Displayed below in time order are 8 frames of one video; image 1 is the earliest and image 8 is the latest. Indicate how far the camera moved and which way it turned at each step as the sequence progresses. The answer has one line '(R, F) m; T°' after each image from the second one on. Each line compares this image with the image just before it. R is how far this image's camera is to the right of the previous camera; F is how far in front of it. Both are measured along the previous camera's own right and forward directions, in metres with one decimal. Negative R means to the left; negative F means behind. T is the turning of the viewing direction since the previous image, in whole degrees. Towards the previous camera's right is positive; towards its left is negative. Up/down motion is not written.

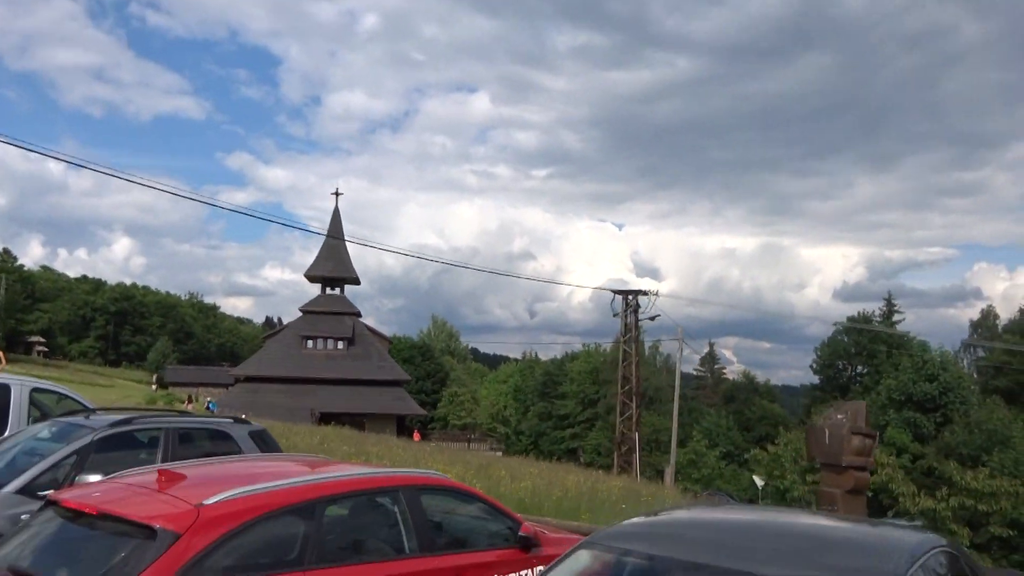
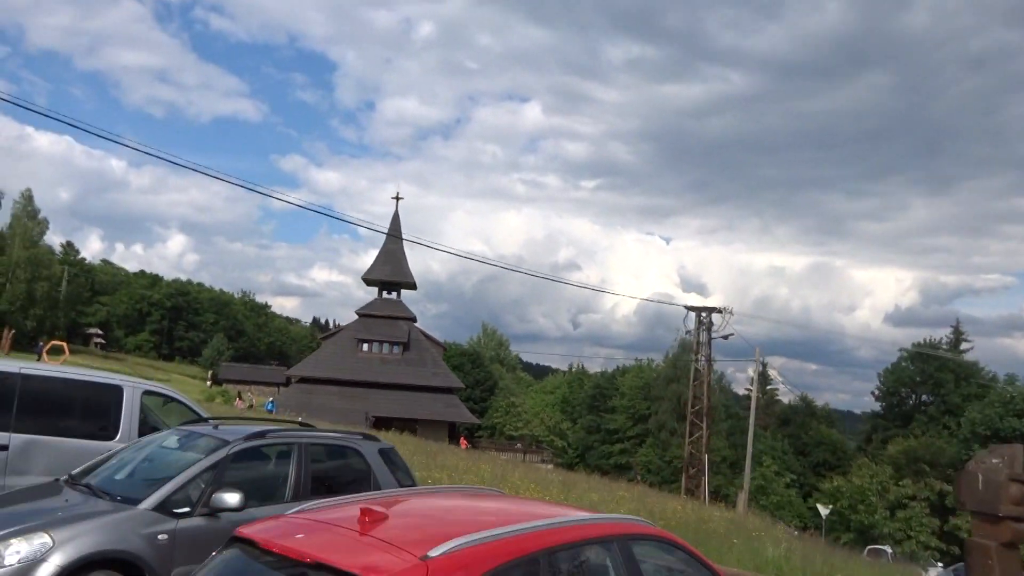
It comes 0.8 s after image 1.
(-1.3, +0.7) m; -3°
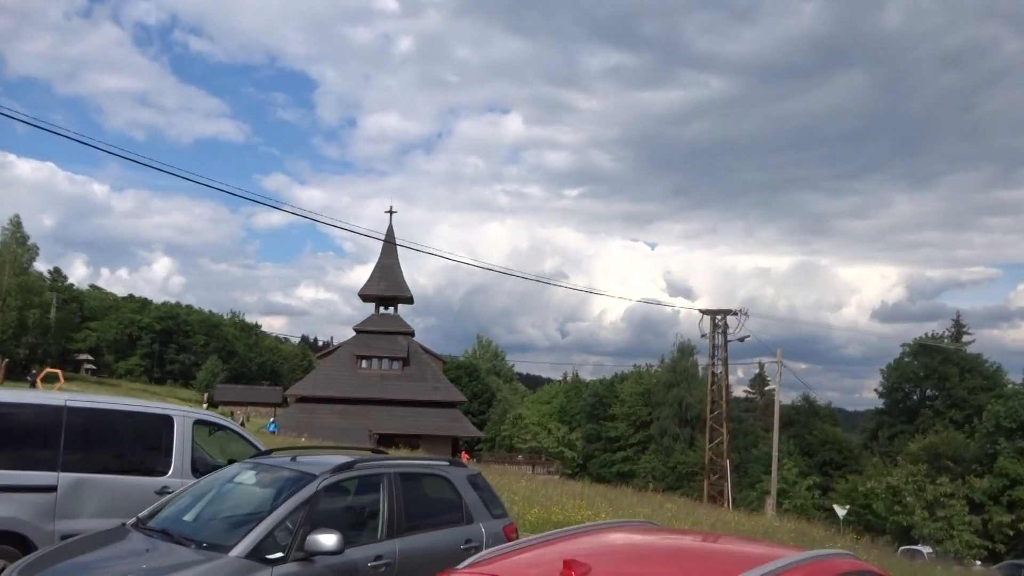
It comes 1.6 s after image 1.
(-1.2, +0.8) m; +1°
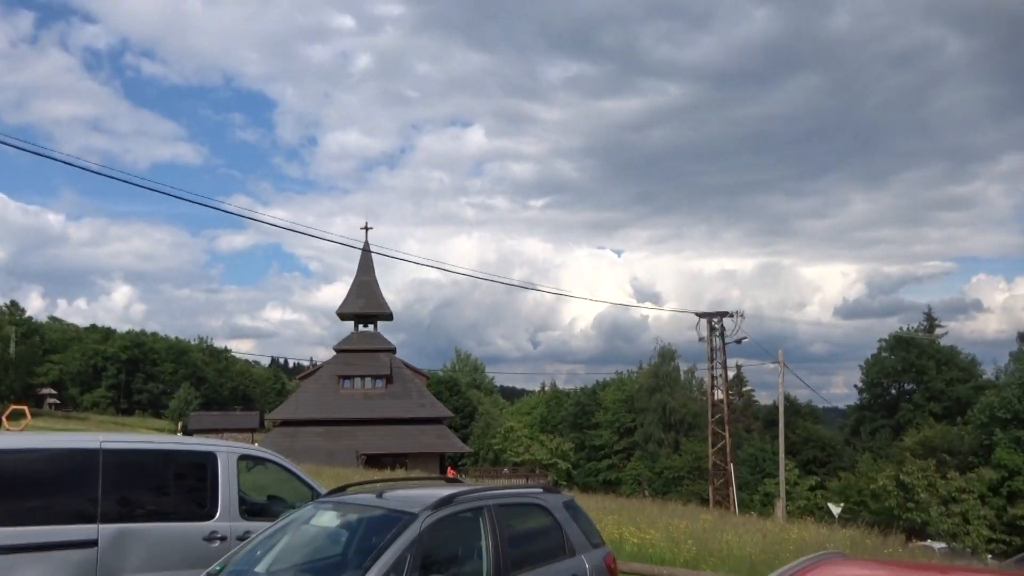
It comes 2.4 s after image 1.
(-1.2, +0.8) m; +2°
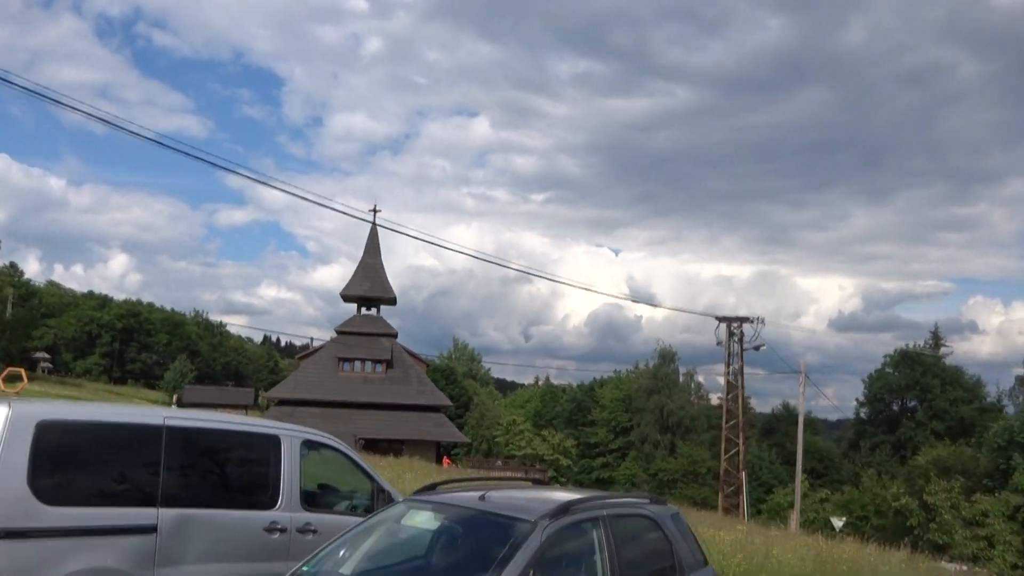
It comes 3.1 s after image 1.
(-1.1, +0.7) m; 0°
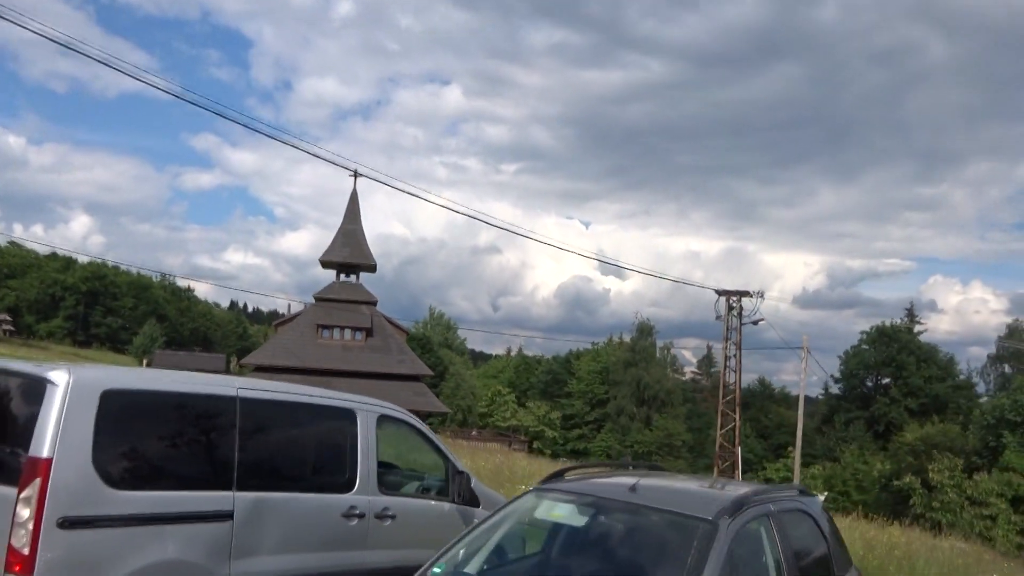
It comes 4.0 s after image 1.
(-1.3, +1.0) m; +2°
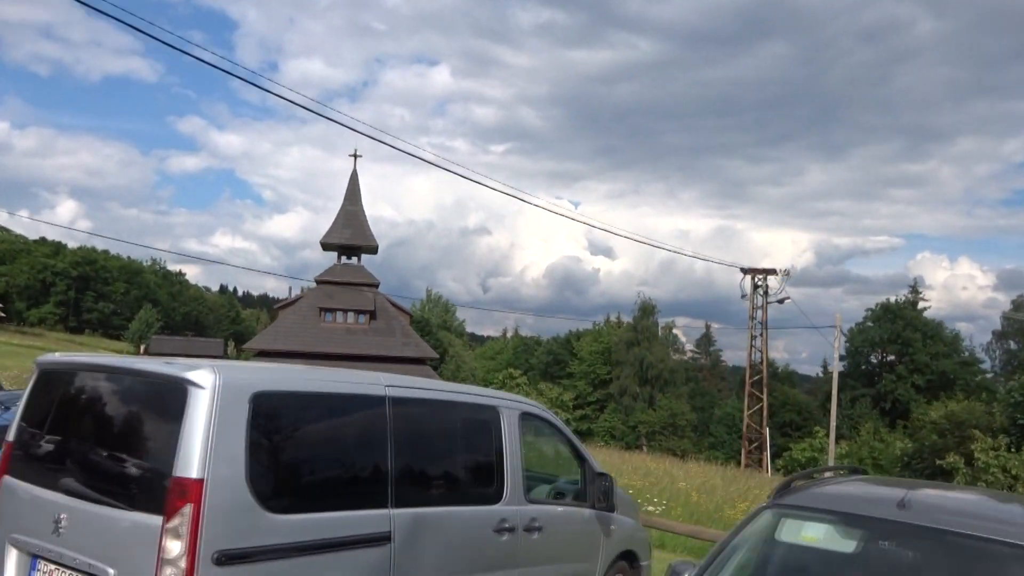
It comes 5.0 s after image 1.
(-1.4, +1.0) m; +1°
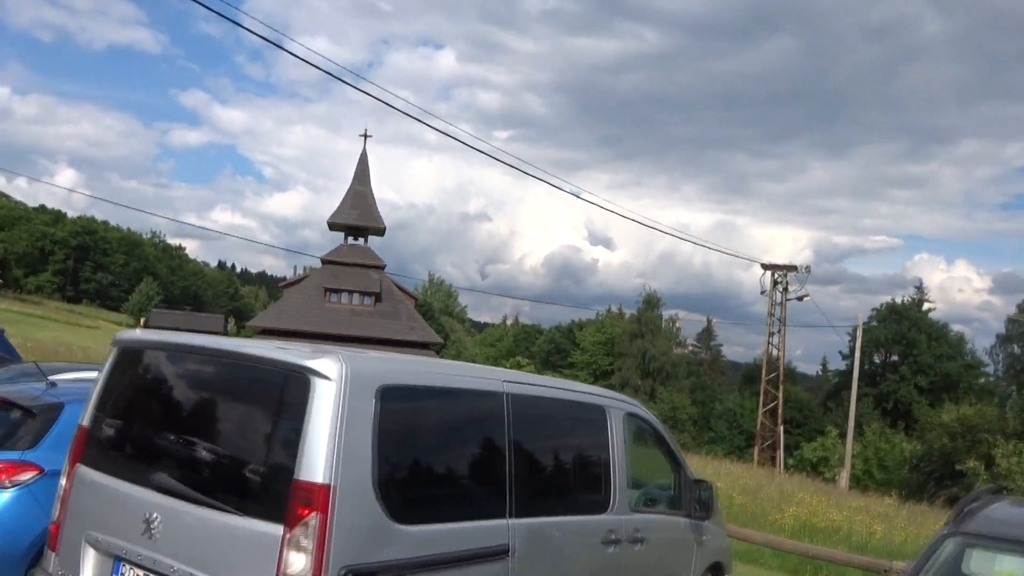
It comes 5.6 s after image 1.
(-0.9, +0.6) m; 0°
